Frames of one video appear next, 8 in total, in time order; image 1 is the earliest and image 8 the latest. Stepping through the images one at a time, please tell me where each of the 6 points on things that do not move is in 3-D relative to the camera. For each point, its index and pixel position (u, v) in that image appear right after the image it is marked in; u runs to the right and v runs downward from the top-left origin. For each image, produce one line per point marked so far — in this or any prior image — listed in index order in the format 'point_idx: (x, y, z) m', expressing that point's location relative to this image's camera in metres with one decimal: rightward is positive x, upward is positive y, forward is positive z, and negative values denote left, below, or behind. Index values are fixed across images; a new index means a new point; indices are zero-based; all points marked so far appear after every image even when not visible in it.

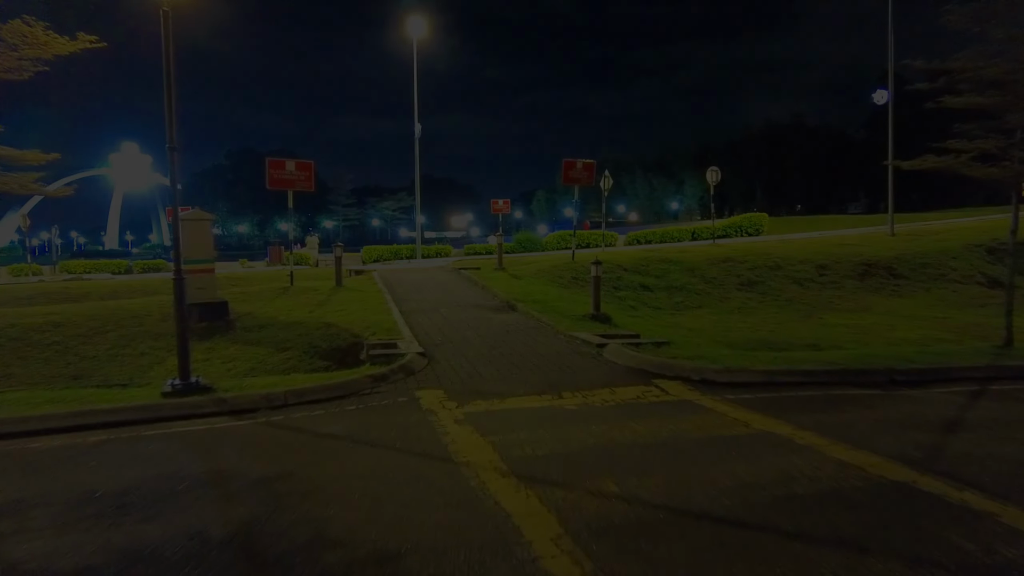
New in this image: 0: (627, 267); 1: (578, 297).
0: (+3.4, +0.7, +19.7) m
1: (+1.5, -0.3, +15.0) m
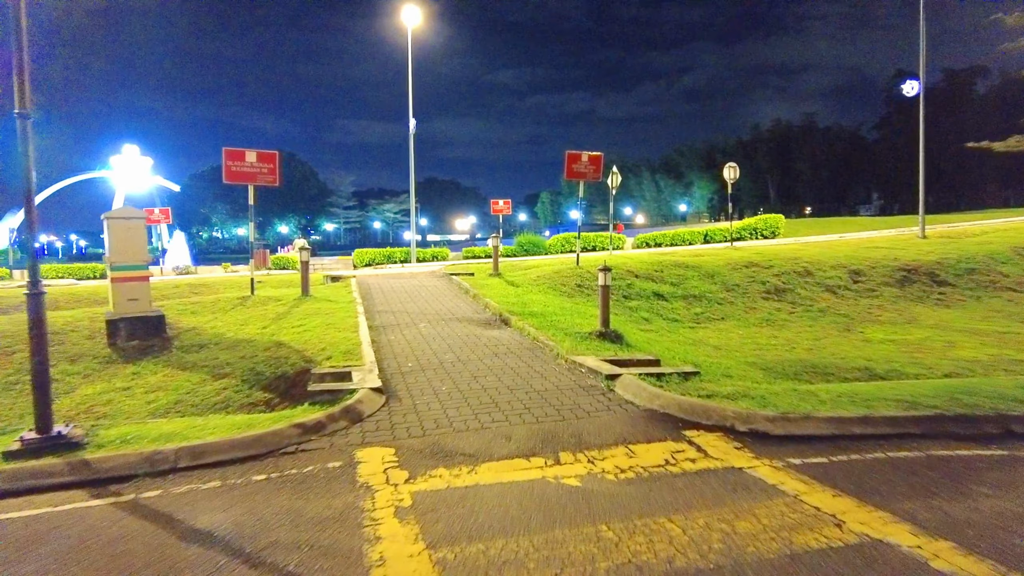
0: (+3.4, +0.5, +17.6) m
1: (+1.4, -0.5, +12.9) m
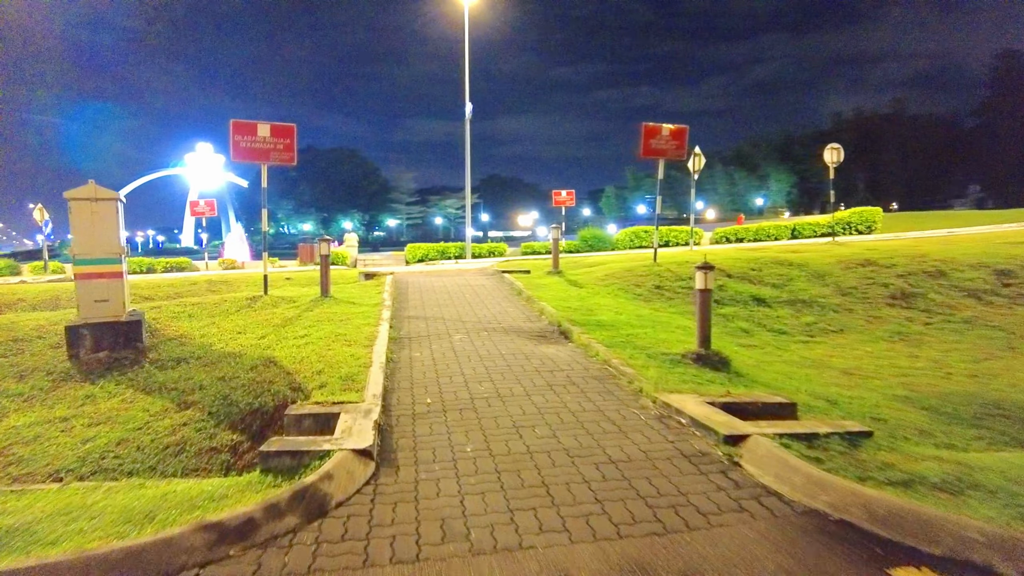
0: (+4.8, +0.4, +14.5) m
1: (+2.3, -0.6, +10.0) m
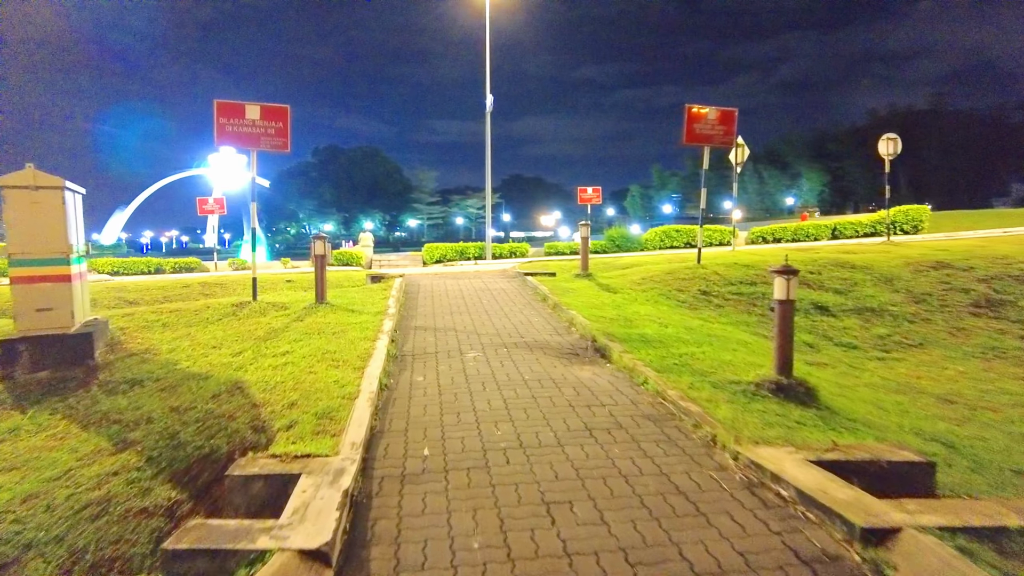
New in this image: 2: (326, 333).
0: (+5.2, +0.3, +12.8) m
1: (+2.7, -0.6, +8.4) m
2: (-2.3, -0.6, +8.1) m
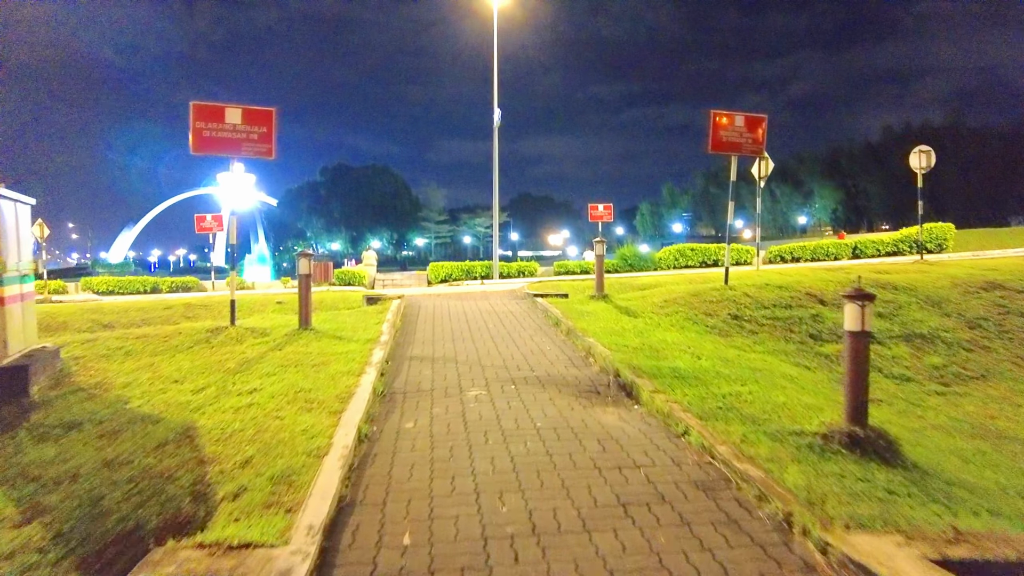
0: (+5.4, -0.1, +11.6) m
1: (+2.8, -0.9, +7.2) m
2: (-2.2, -0.8, +7.0) m
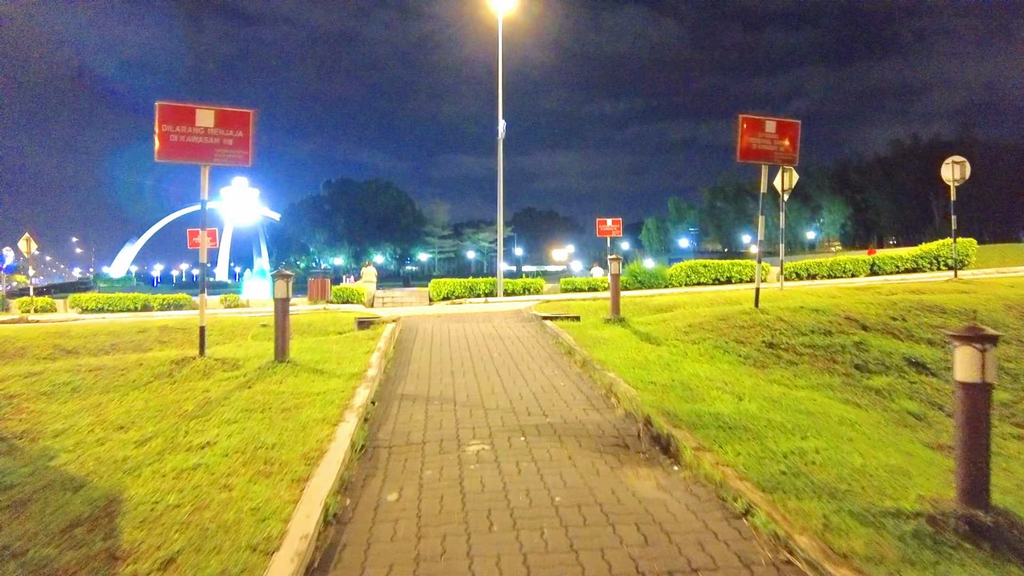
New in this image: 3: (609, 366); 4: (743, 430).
0: (+5.5, -0.4, +10.4) m
1: (+2.8, -1.2, +6.0) m
2: (-2.1, -1.1, +5.9) m
3: (+1.1, -0.9, +7.5) m
4: (+1.8, -1.1, +5.3) m
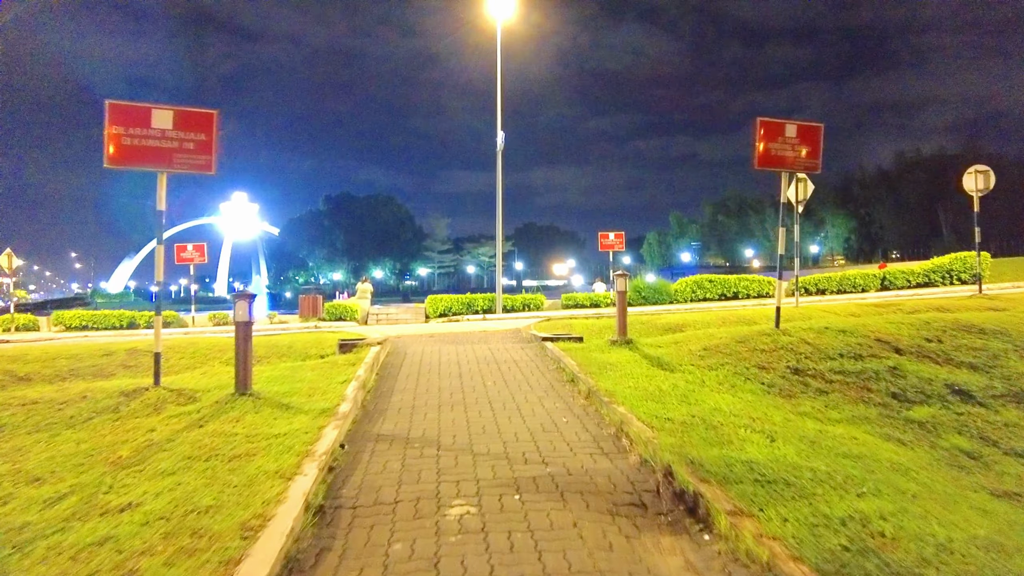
0: (+5.4, -0.7, +9.5) m
1: (+2.8, -1.4, +5.1) m
2: (-2.2, -1.3, +4.9) m
3: (+1.1, -1.1, +6.6) m
4: (+1.8, -1.3, +4.3) m
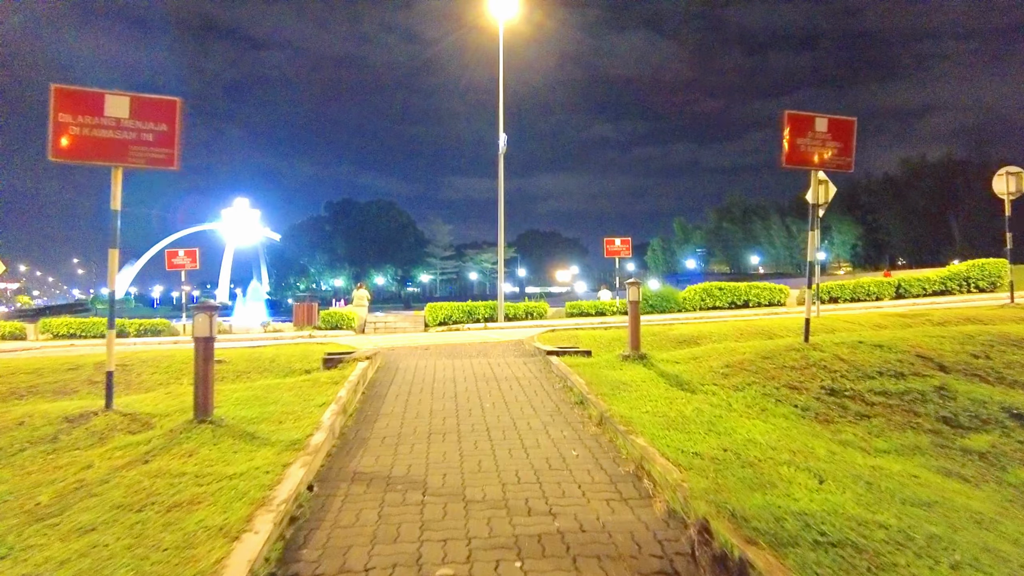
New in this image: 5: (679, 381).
0: (+5.5, -0.9, +8.6) m
1: (+2.8, -1.5, +4.2) m
2: (-2.2, -1.3, +4.1) m
3: (+1.1, -1.2, +5.7) m
4: (+1.8, -1.4, +3.4) m
5: (+1.9, -1.1, +7.6) m
